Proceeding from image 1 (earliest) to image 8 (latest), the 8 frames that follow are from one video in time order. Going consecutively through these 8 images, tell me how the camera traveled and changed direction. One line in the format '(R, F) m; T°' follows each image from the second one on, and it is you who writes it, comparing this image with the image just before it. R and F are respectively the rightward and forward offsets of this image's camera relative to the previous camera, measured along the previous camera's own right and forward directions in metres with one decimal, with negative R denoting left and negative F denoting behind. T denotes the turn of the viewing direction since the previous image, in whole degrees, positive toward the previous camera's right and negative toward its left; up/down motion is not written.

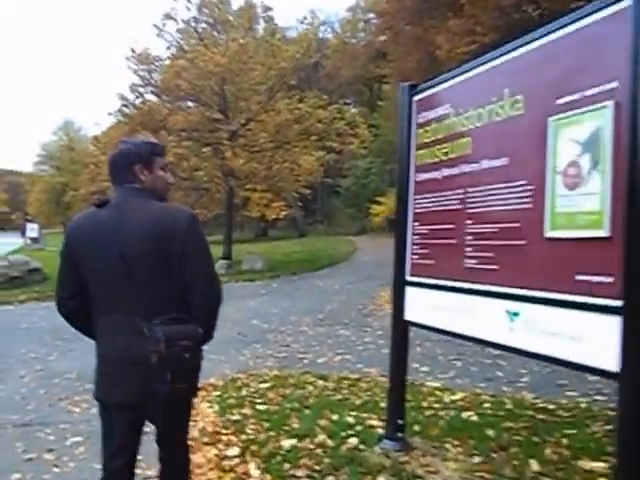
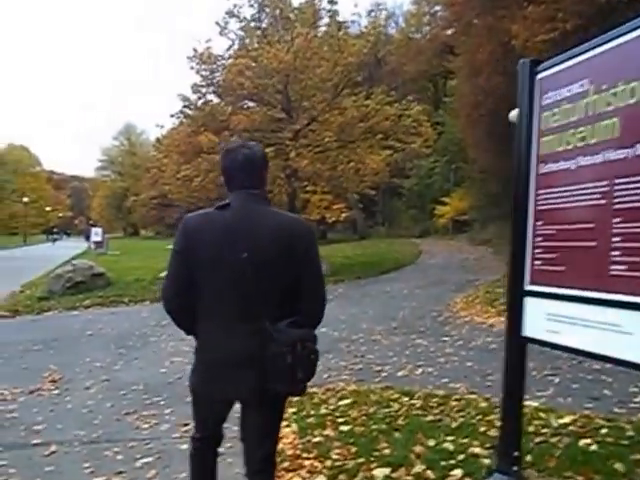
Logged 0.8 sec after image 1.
(-0.3, +0.8) m; -4°
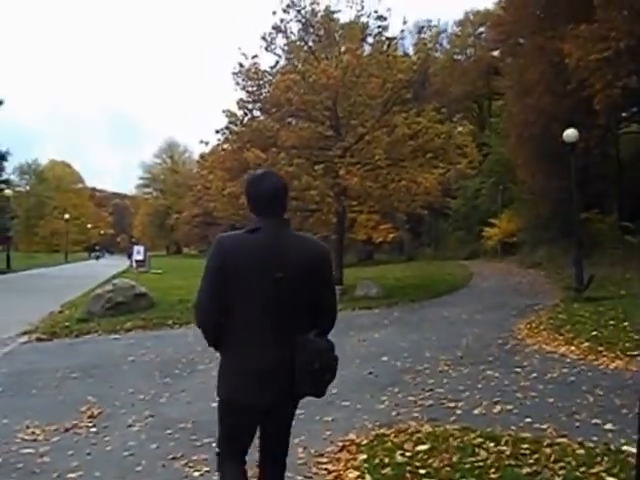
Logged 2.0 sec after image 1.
(-0.4, +0.8) m; -3°
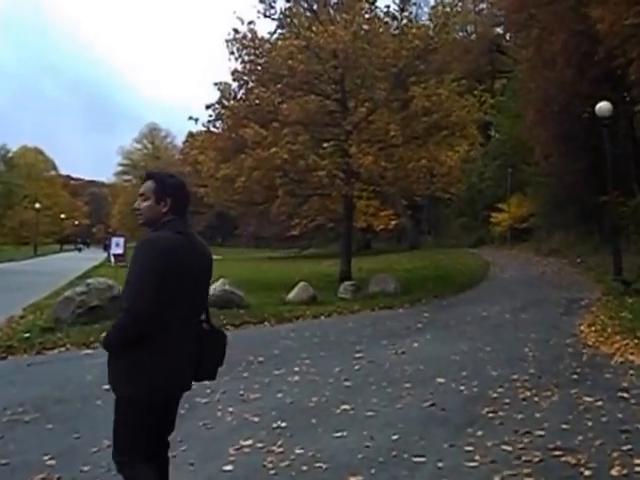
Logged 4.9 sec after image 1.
(-0.7, +3.1) m; +1°
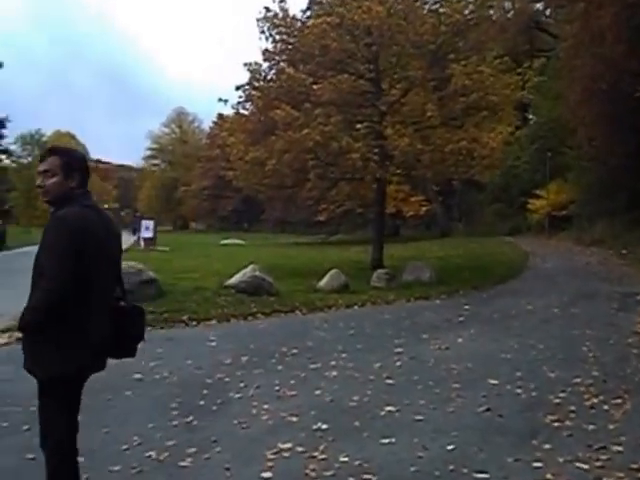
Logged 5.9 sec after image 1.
(-0.2, +0.8) m; -2°
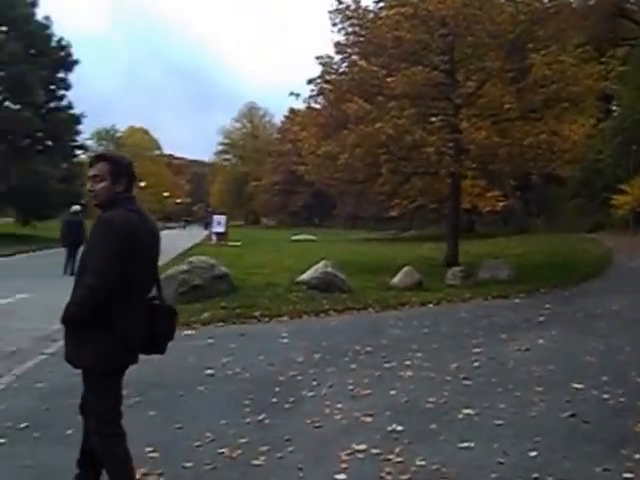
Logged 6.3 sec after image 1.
(-0.1, +0.2) m; -5°
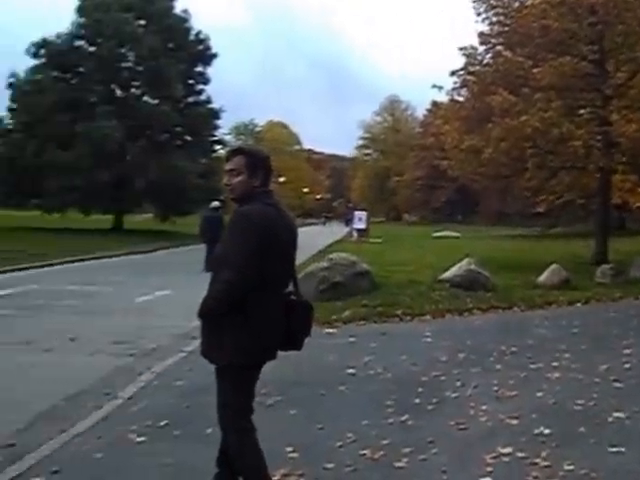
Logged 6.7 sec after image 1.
(0.0, +0.4) m; -10°
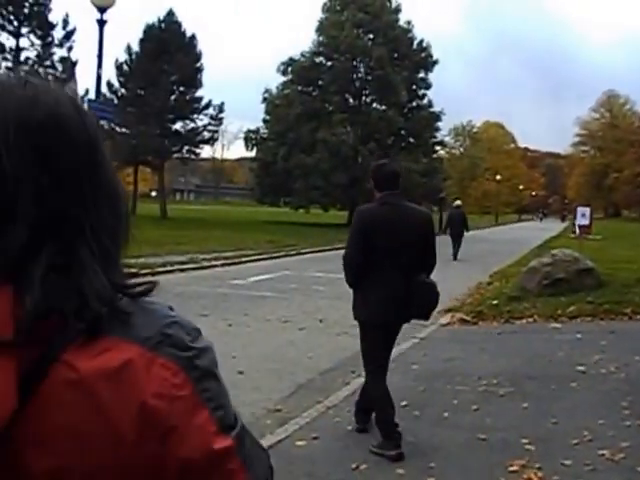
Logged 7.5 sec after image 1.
(-0.4, -0.2) m; -14°
